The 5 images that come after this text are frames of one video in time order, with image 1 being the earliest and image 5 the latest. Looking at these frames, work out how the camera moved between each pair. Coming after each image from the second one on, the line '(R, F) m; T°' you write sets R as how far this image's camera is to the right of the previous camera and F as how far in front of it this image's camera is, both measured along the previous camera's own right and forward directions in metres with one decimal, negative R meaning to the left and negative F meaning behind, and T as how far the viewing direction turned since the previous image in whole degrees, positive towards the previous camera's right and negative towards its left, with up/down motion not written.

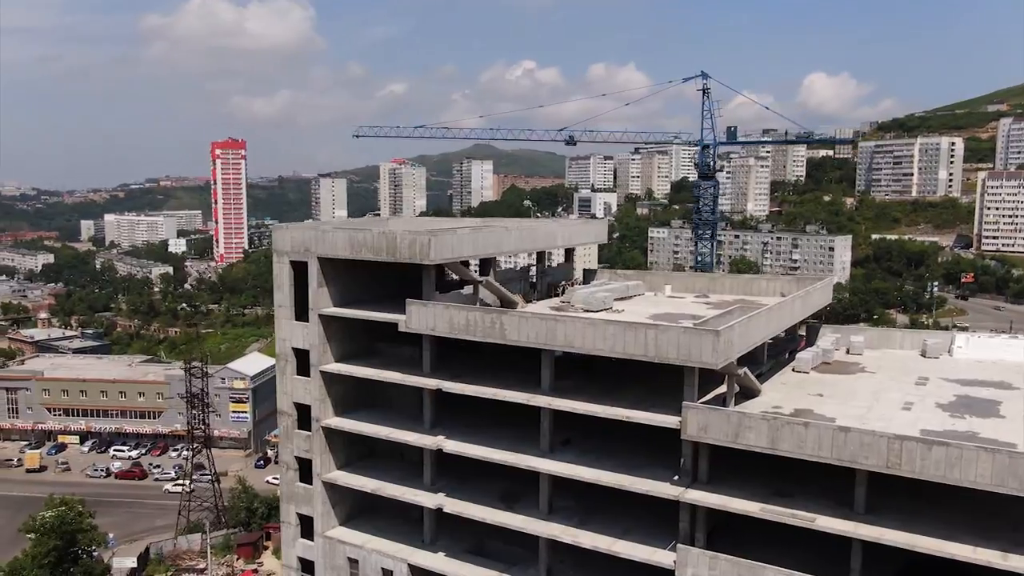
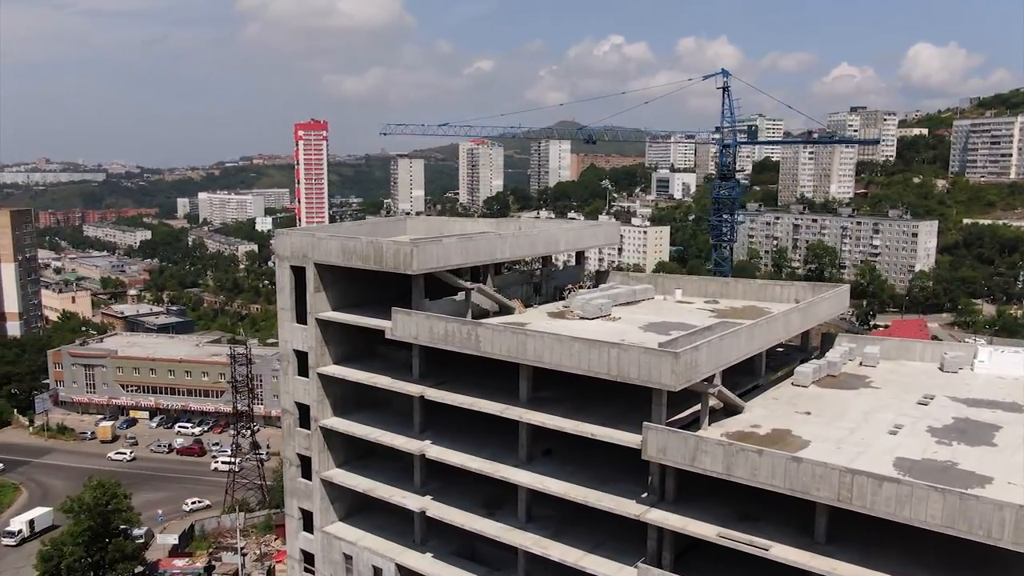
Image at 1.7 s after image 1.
(+2.2, 0.0) m; -6°
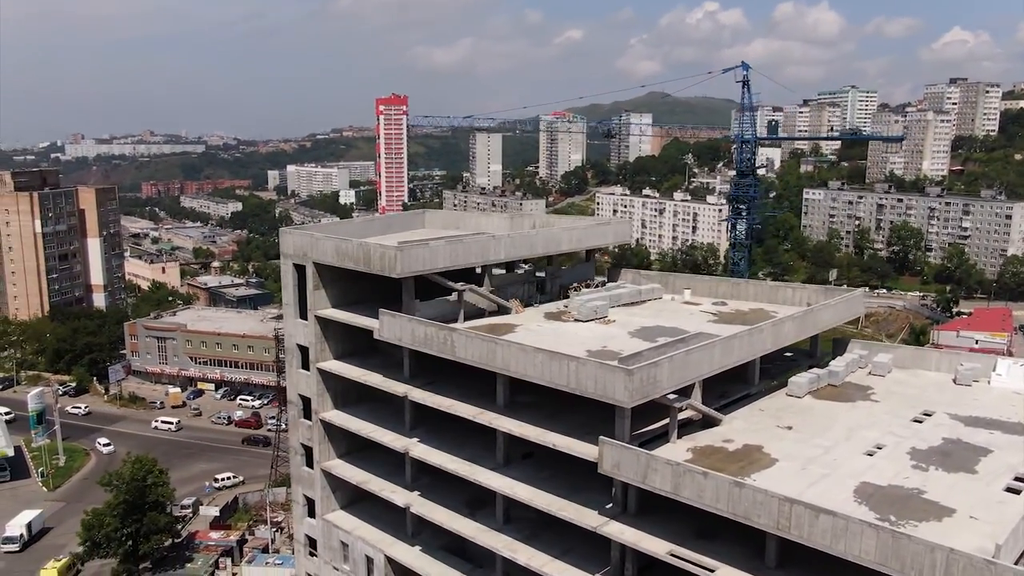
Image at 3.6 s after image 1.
(+2.3, 0.0) m; -6°
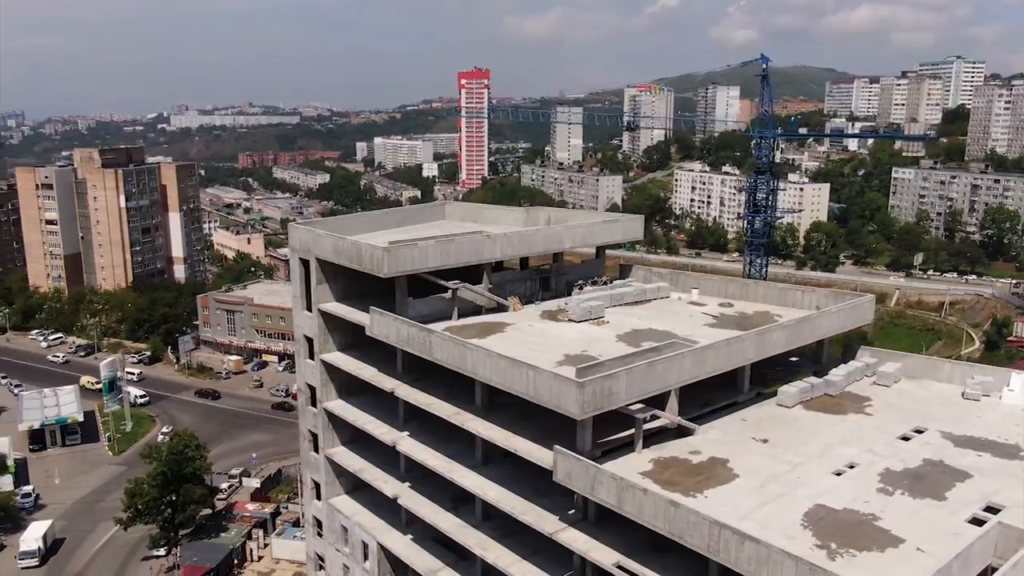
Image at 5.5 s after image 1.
(+2.3, -0.1) m; -6°
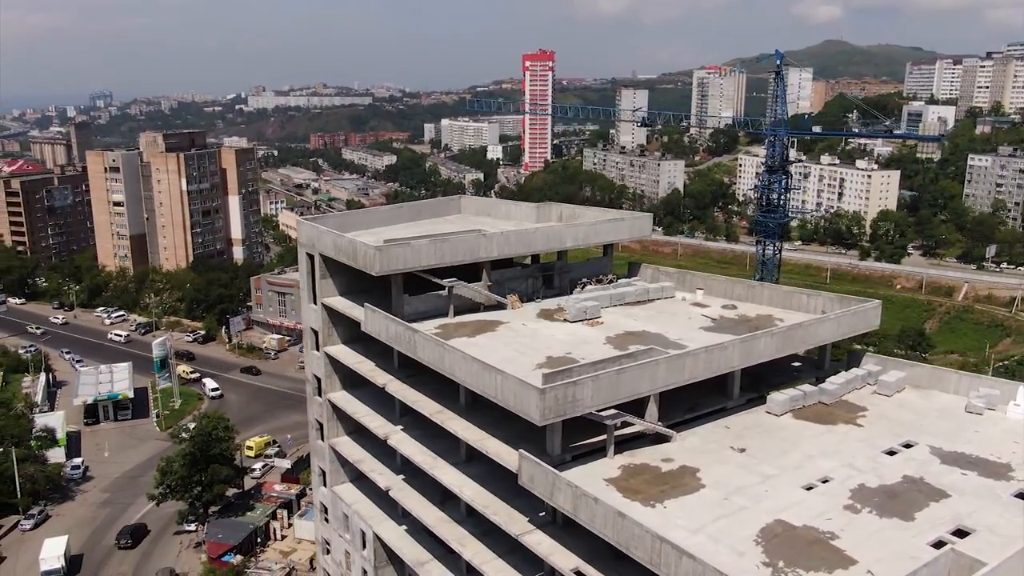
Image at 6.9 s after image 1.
(+1.8, -0.1) m; -5°
